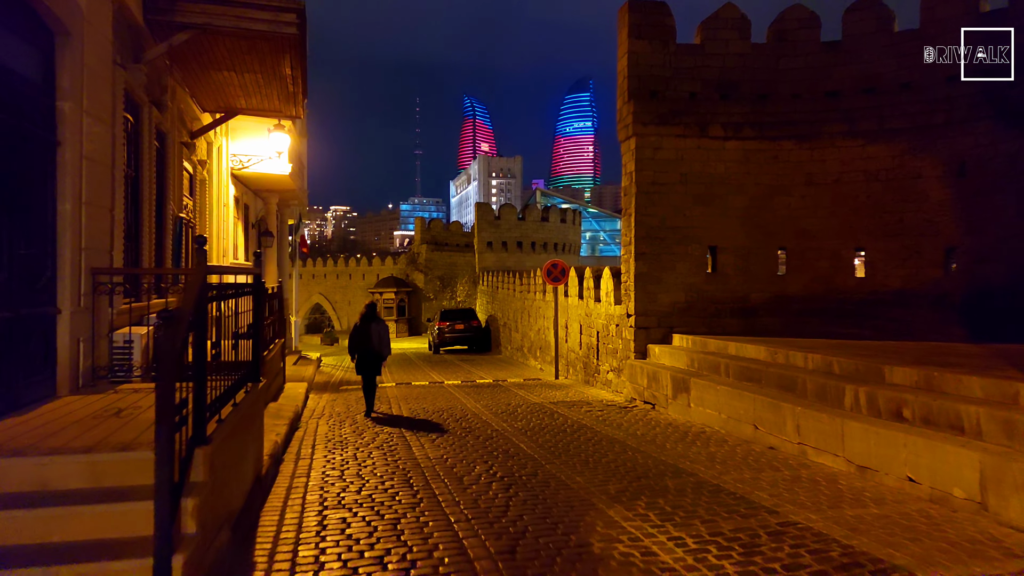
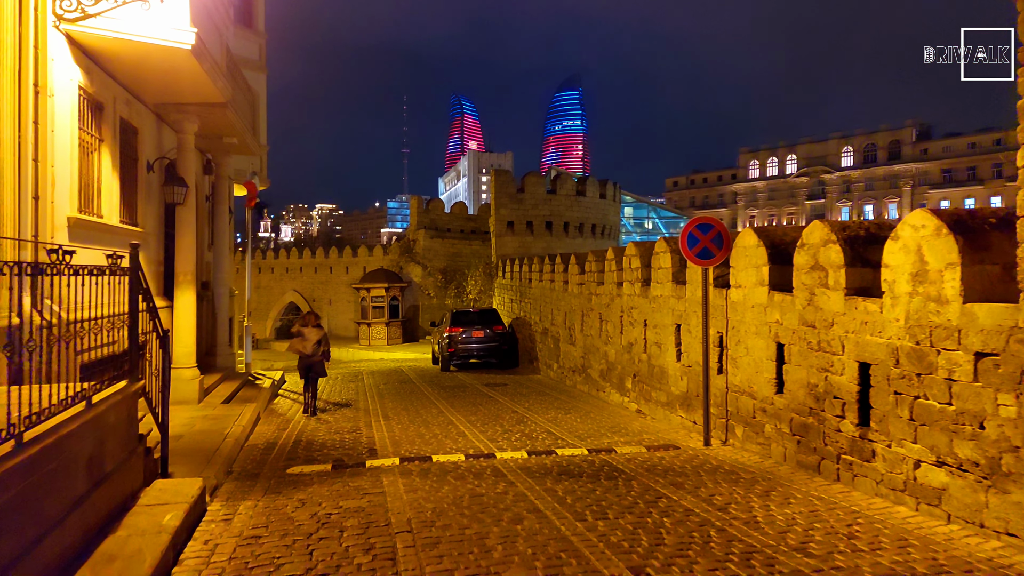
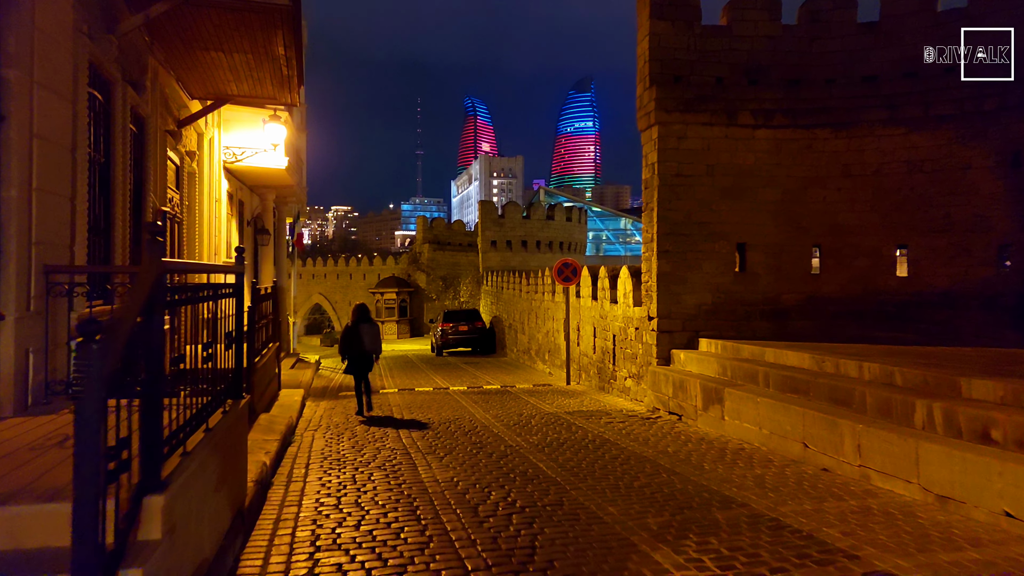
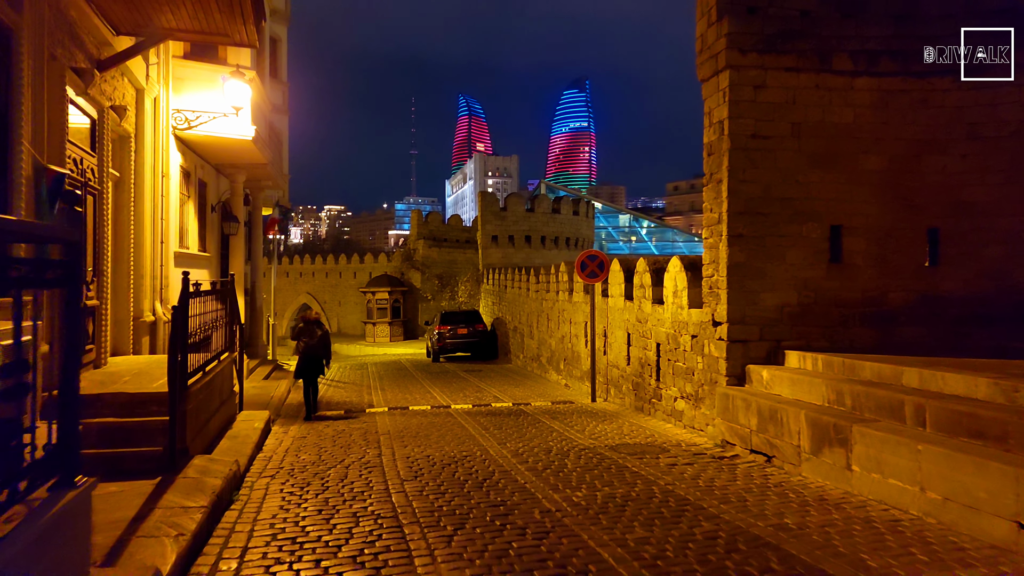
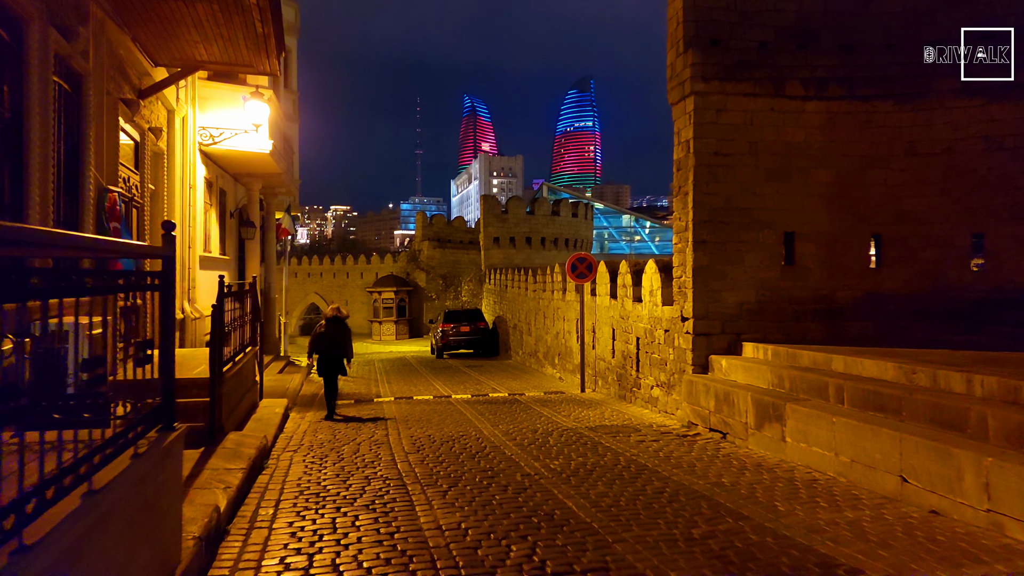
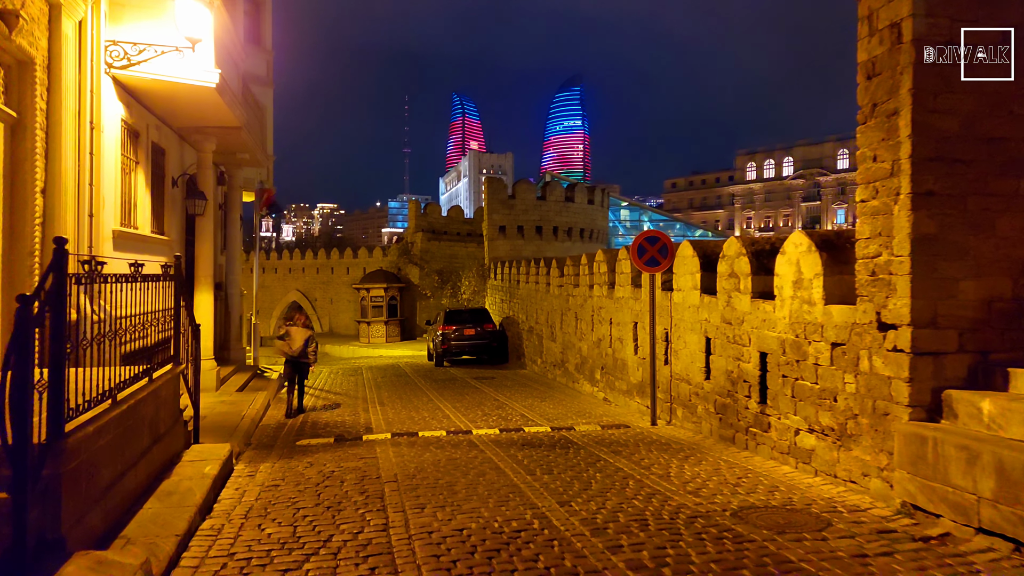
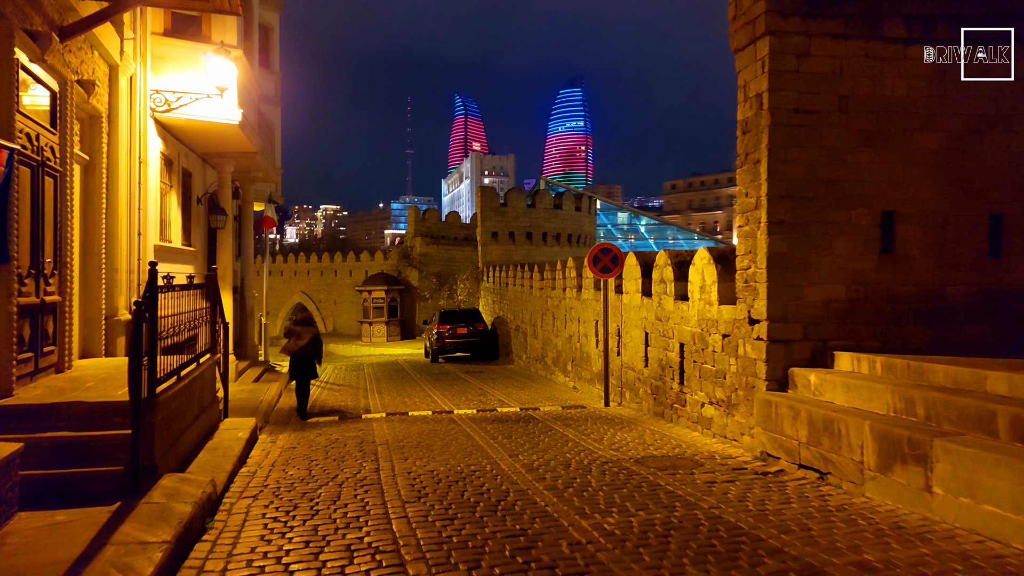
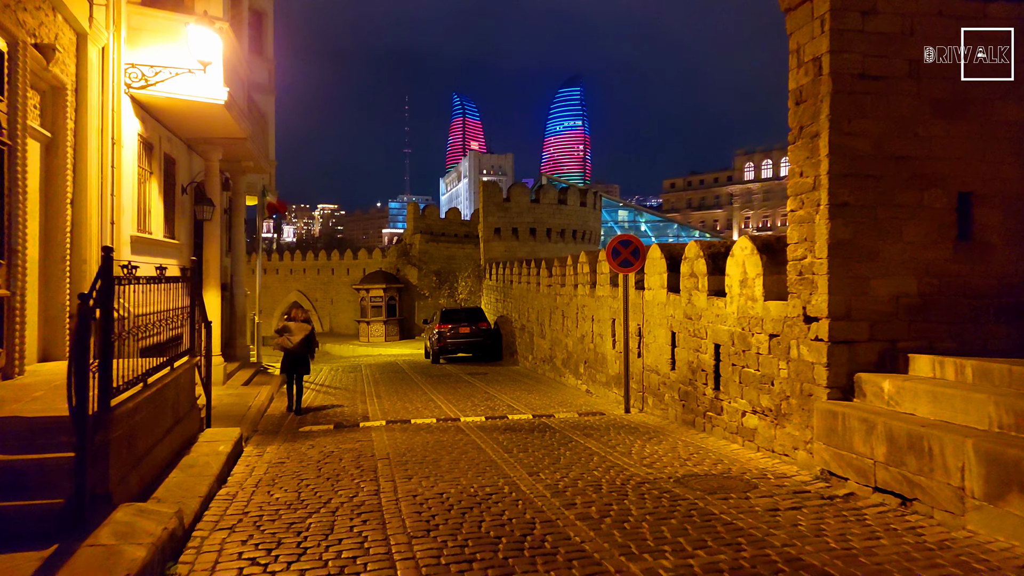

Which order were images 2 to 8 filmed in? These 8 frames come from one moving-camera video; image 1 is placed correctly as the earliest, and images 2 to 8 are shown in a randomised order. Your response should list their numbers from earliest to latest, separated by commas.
3, 5, 4, 7, 8, 6, 2
